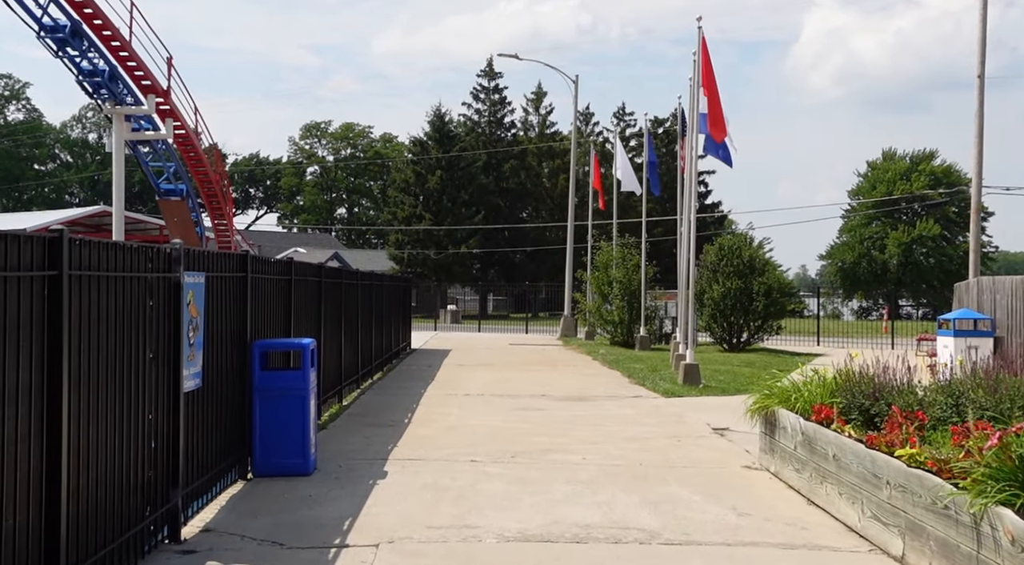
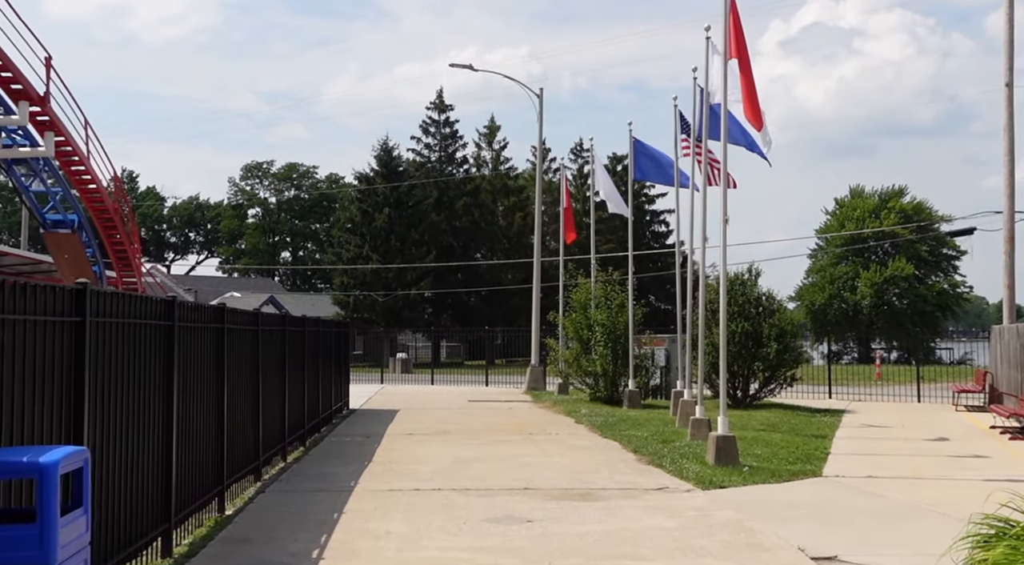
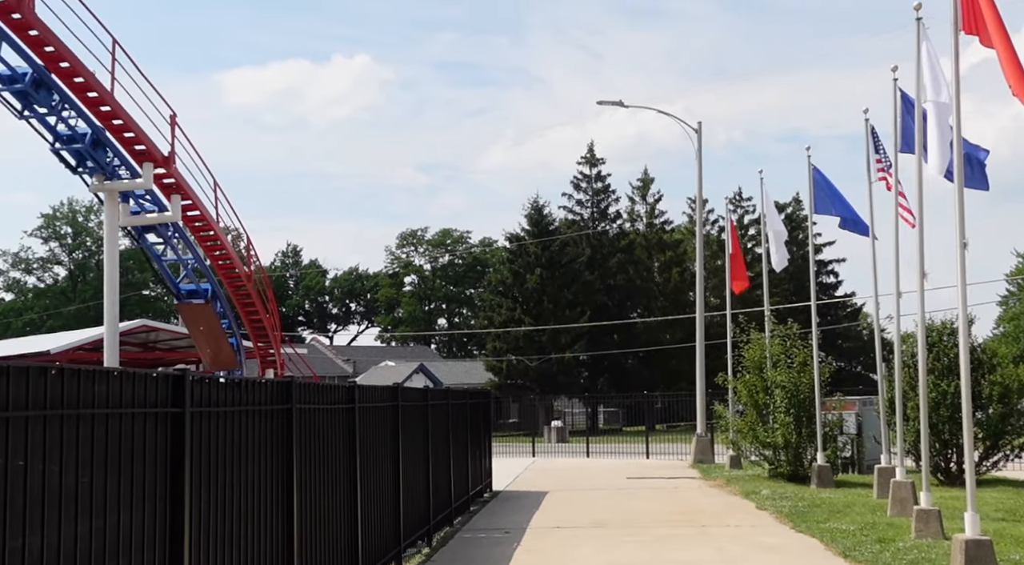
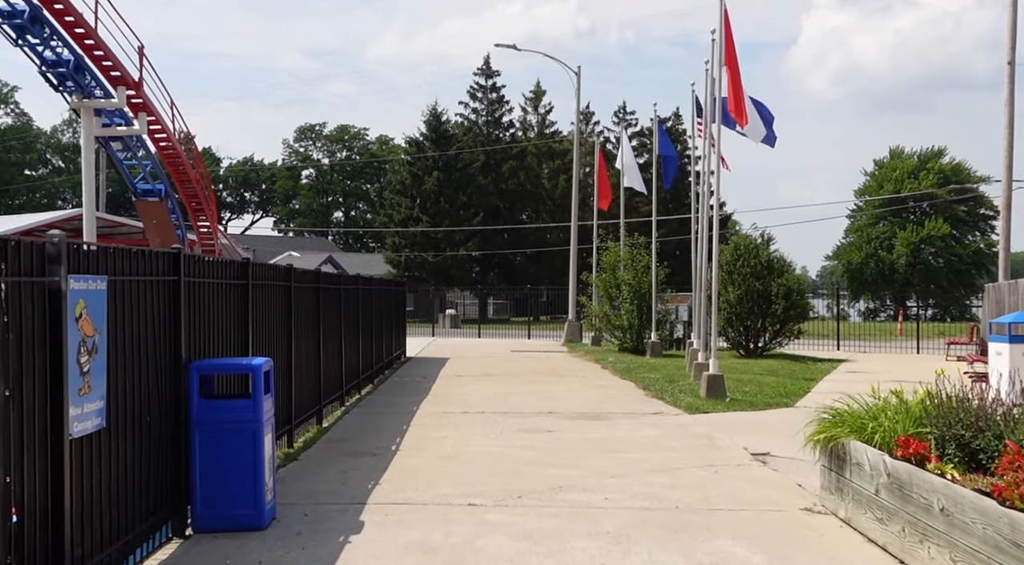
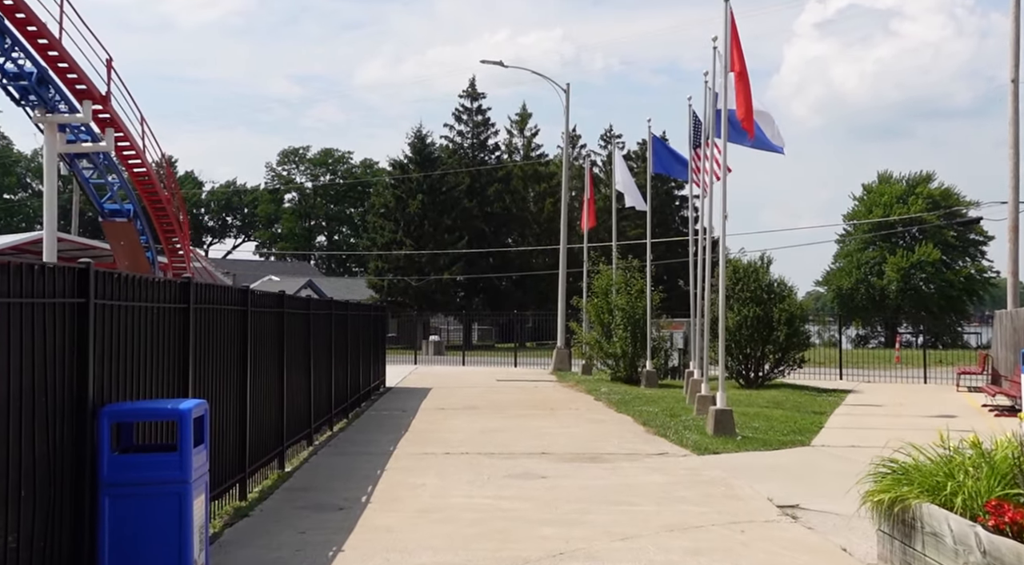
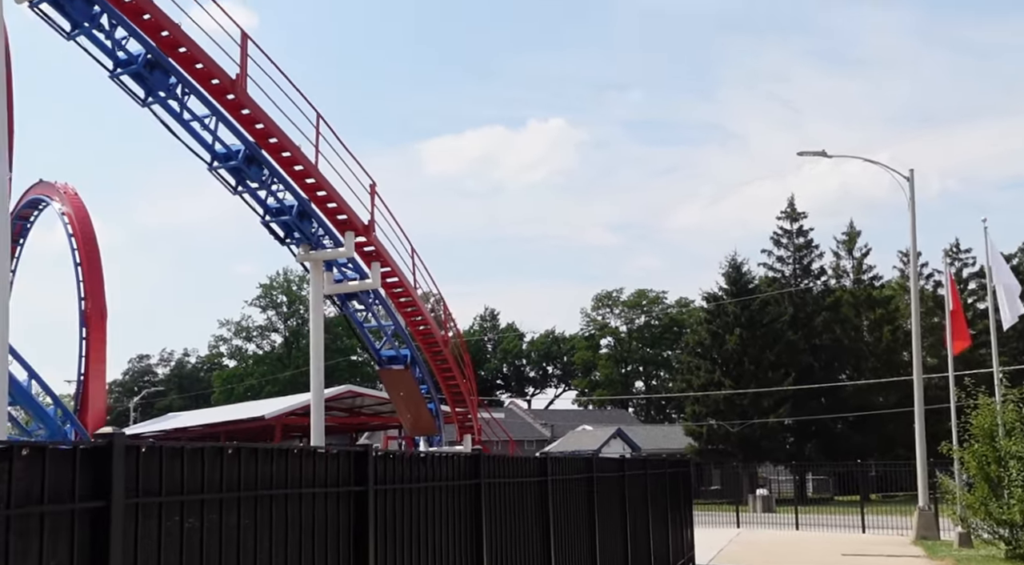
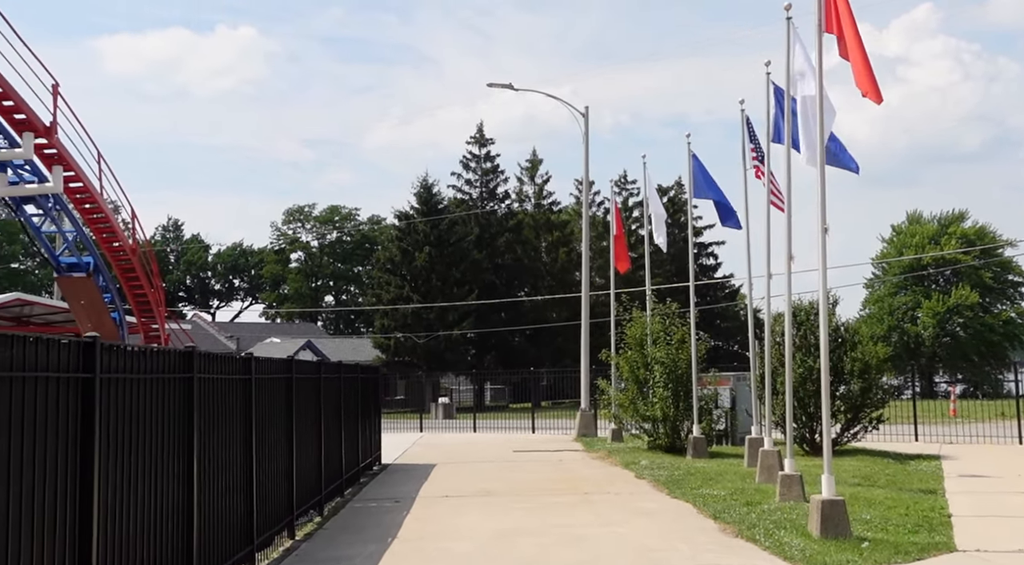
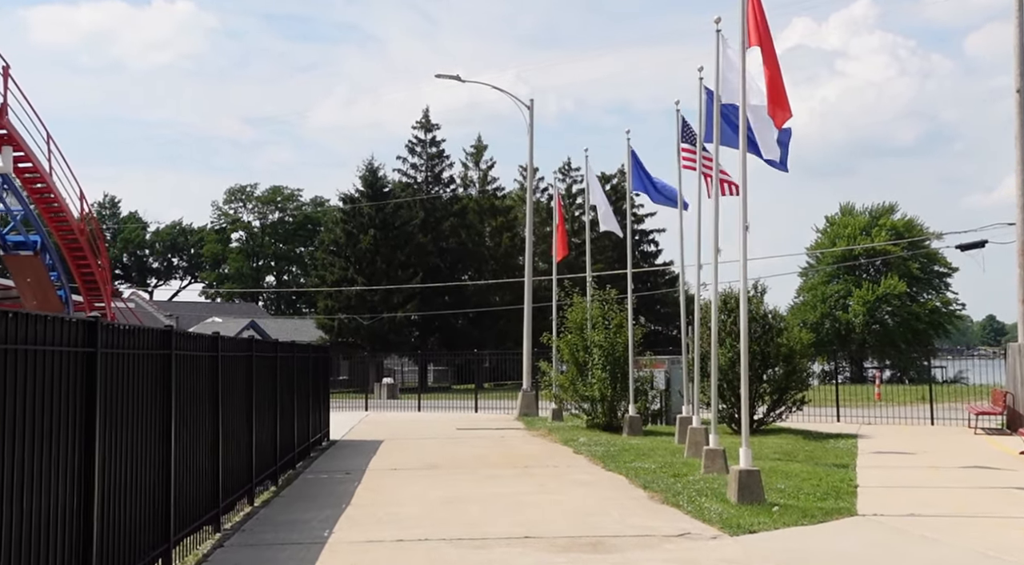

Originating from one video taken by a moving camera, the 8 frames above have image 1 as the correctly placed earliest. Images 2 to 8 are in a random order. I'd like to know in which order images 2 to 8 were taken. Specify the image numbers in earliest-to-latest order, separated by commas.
4, 5, 2, 8, 7, 3, 6
